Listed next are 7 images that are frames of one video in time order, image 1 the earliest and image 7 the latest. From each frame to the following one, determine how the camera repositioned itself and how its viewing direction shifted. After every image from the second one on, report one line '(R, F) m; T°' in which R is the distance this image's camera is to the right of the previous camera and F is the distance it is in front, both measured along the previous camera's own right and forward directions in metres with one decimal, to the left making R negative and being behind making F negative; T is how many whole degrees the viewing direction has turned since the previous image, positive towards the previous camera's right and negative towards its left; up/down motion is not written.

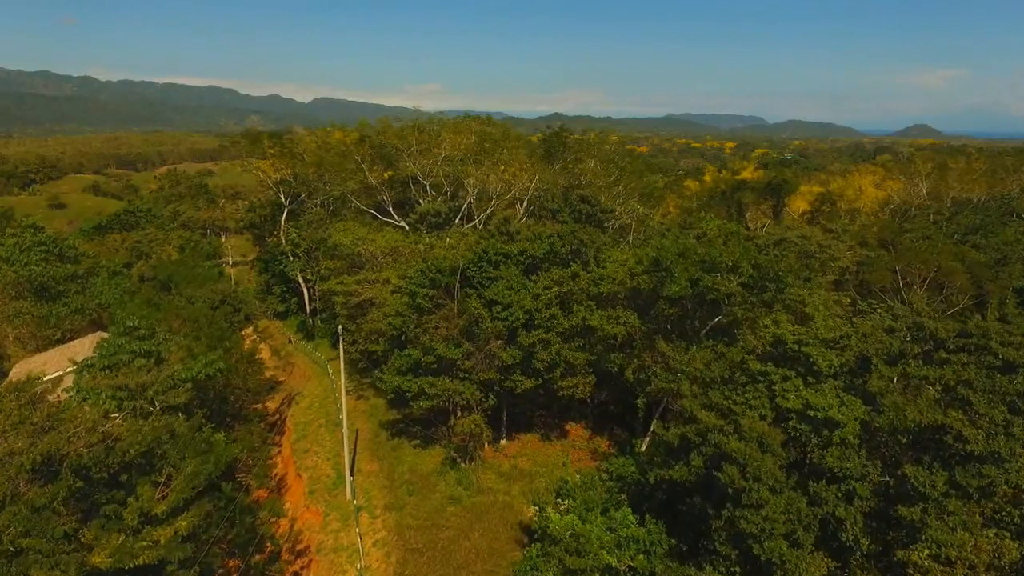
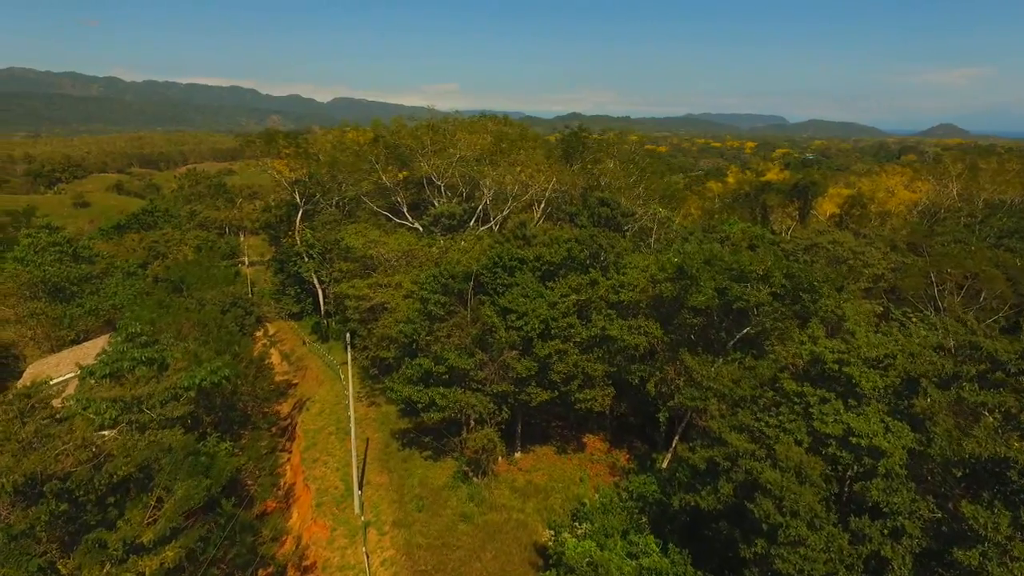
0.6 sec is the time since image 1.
(0.0, +0.8) m; -2°
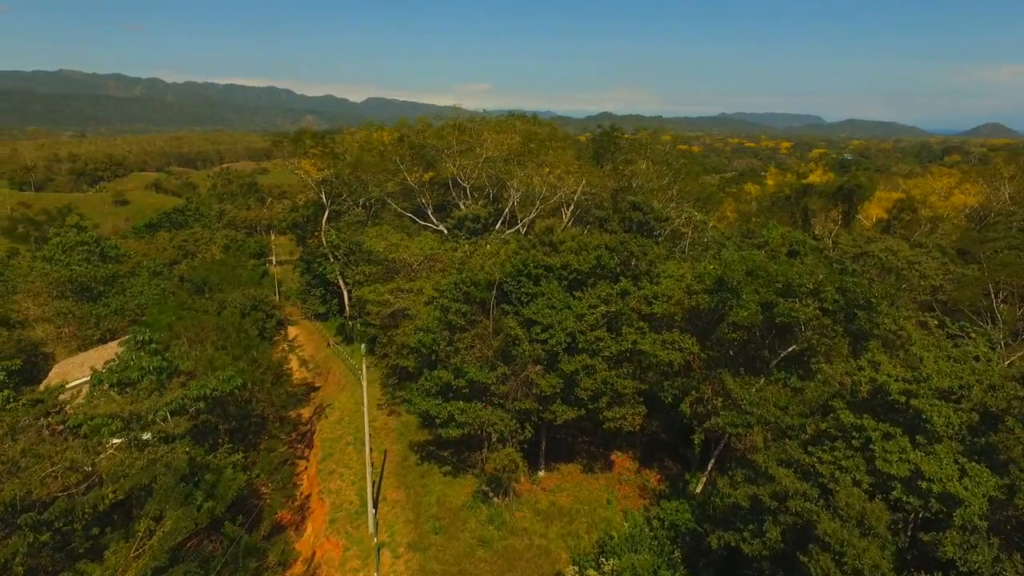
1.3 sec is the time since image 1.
(+0.1, +1.0) m; -3°
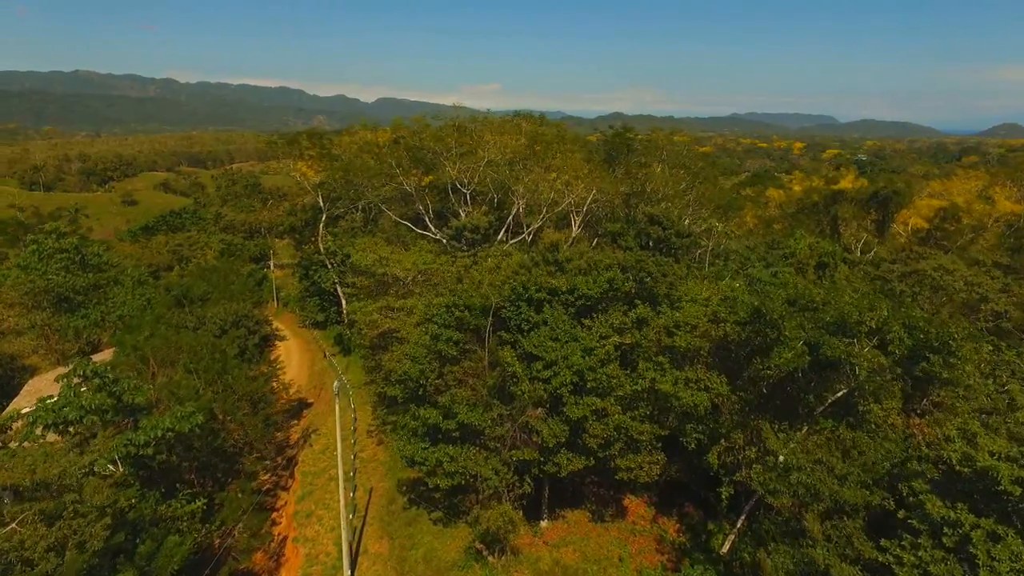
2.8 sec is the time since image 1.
(+0.3, +2.3) m; -1°
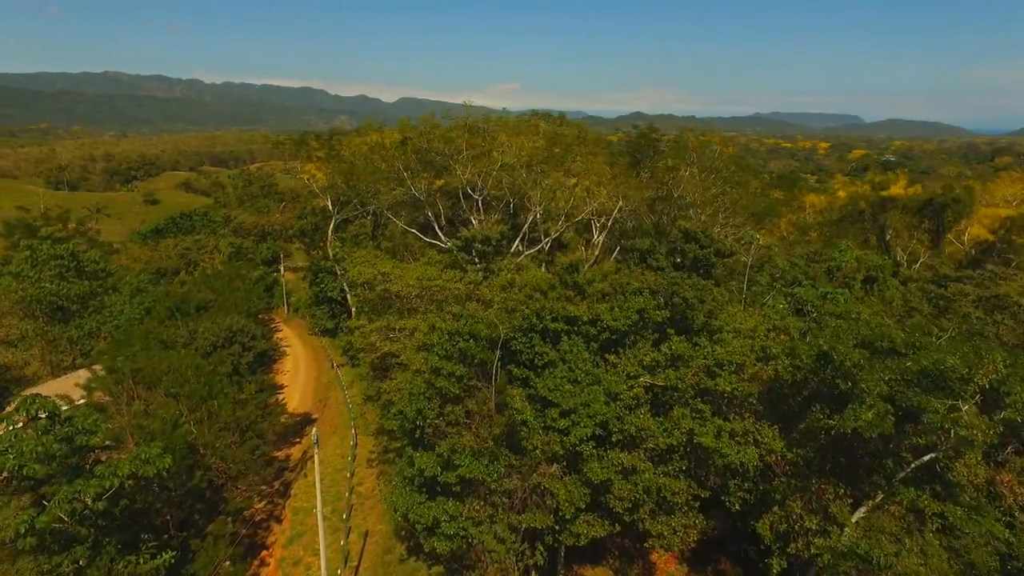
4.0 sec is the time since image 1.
(+0.1, +2.1) m; -2°
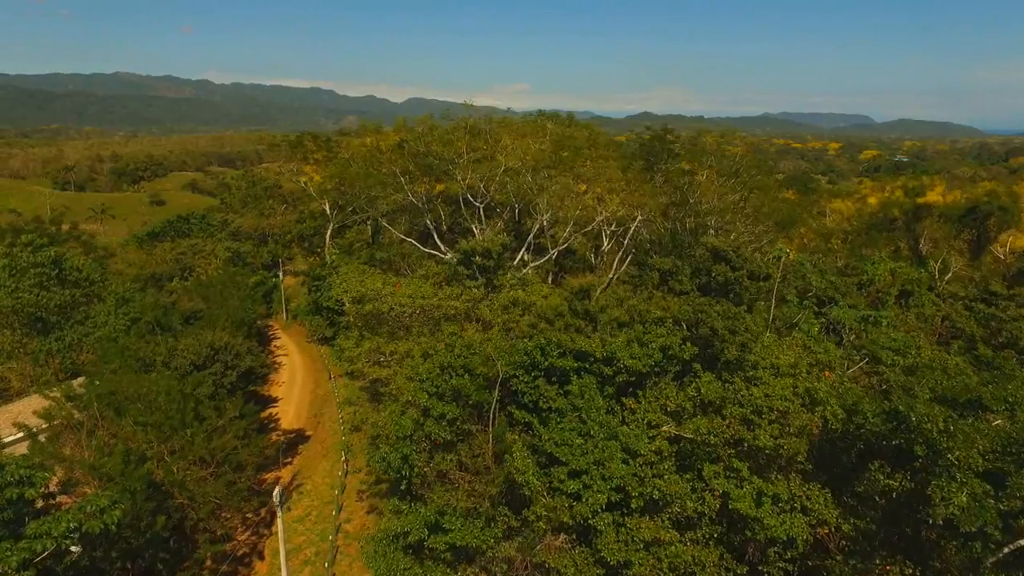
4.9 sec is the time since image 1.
(+0.1, +1.8) m; -1°
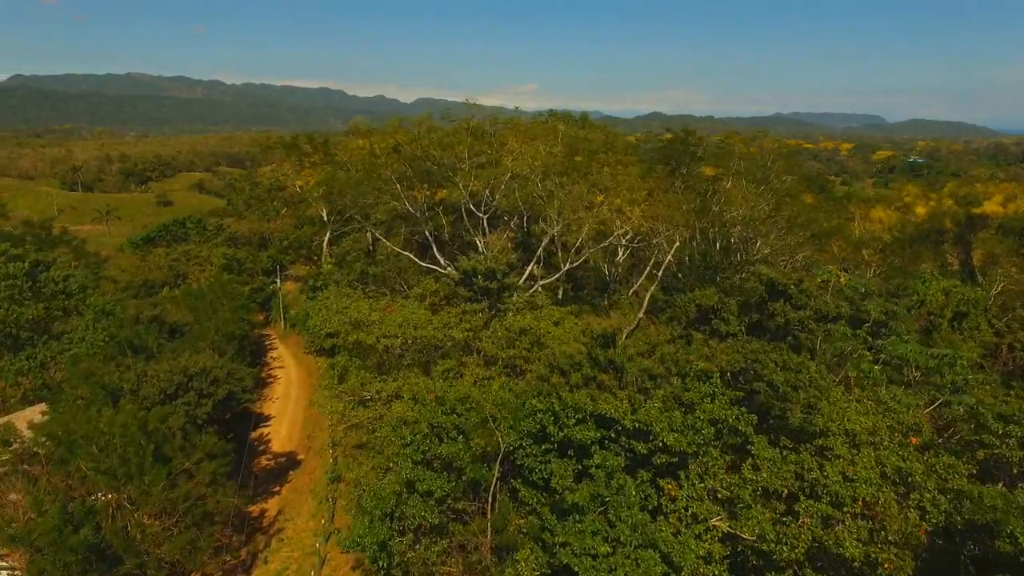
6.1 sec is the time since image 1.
(0.0, +2.3) m; -1°
